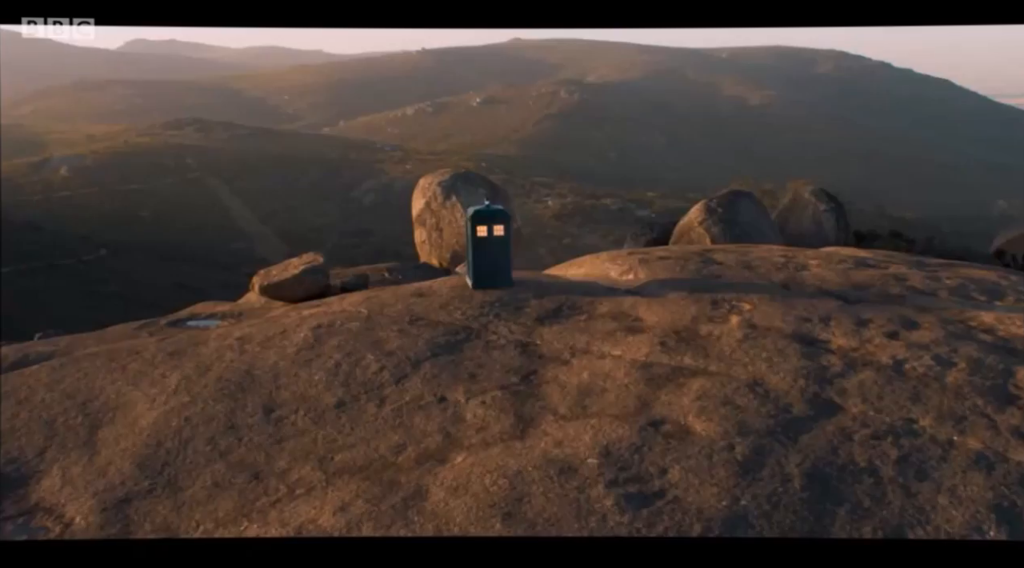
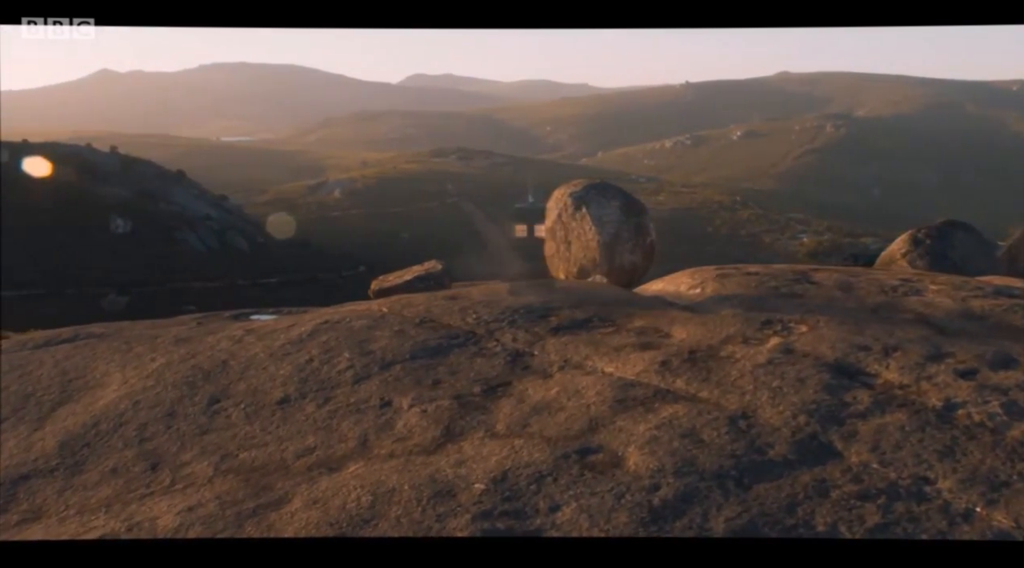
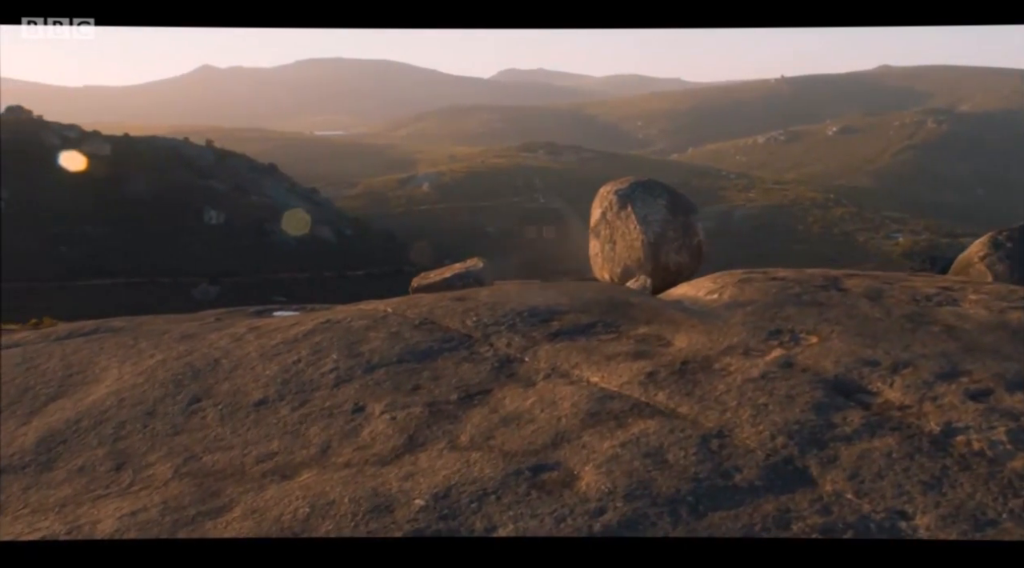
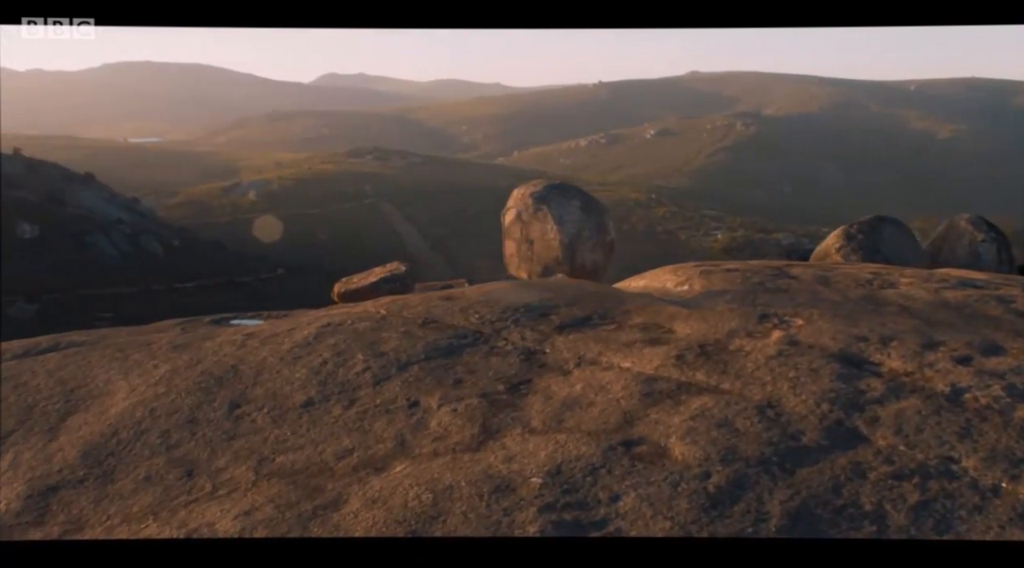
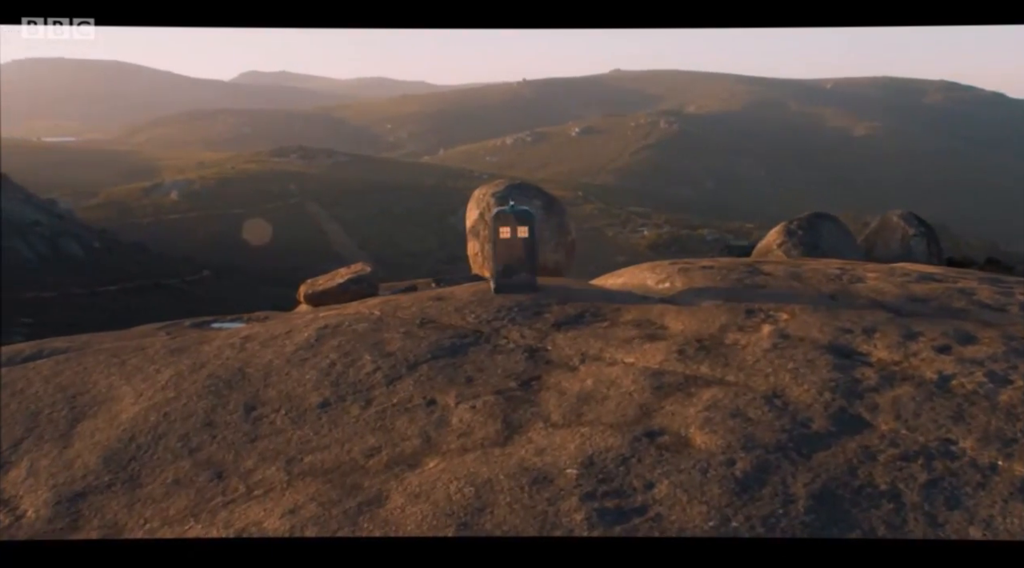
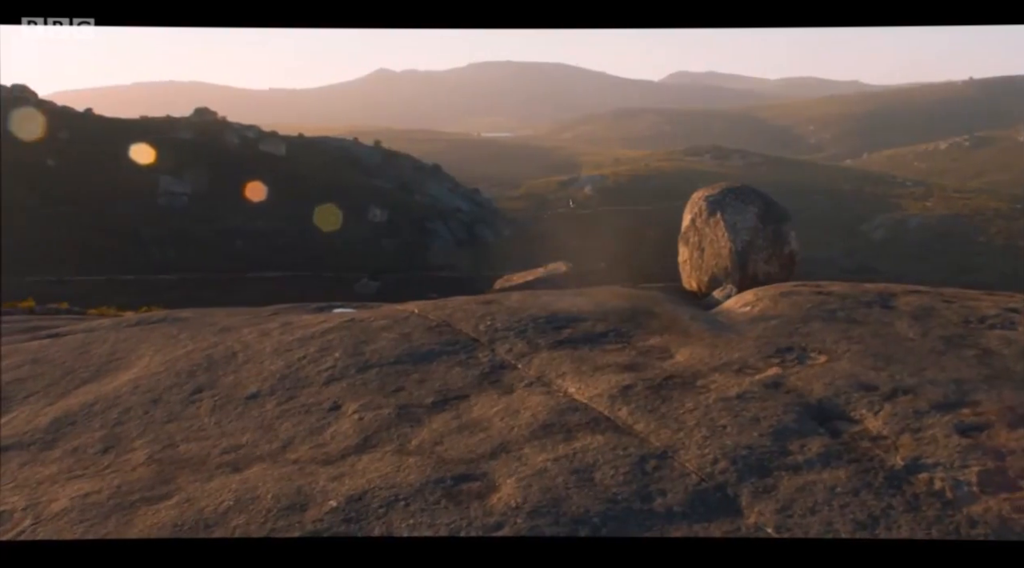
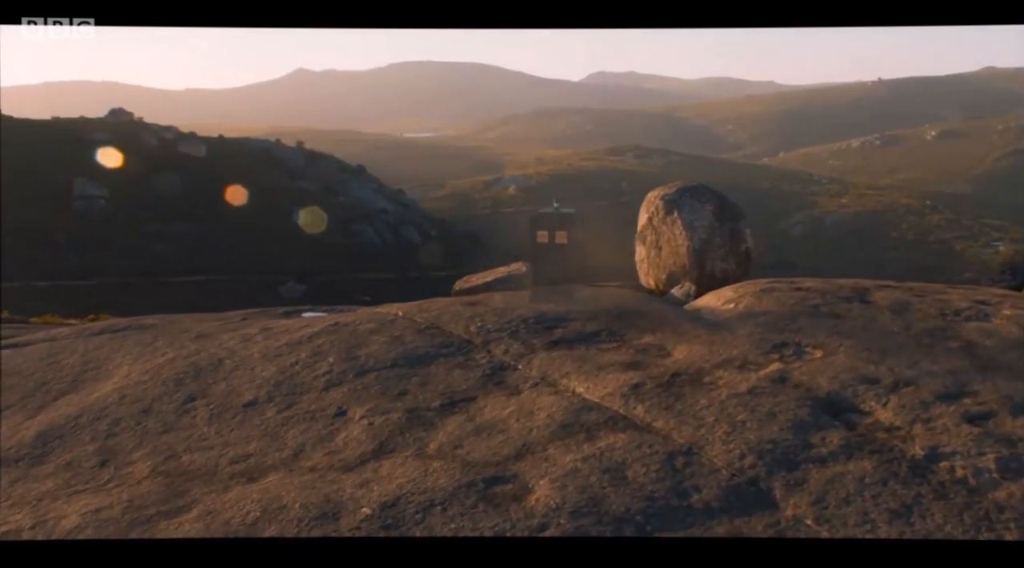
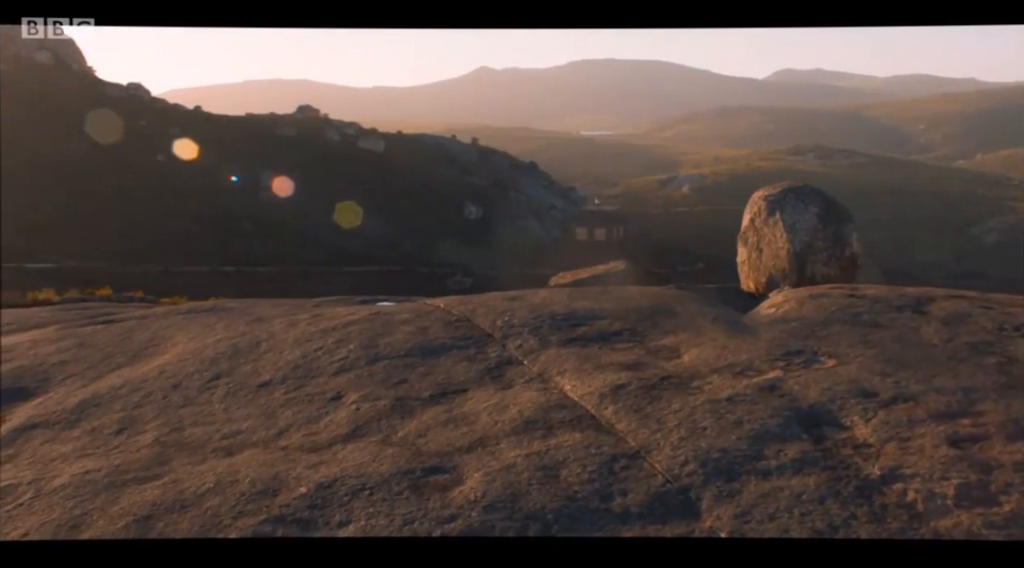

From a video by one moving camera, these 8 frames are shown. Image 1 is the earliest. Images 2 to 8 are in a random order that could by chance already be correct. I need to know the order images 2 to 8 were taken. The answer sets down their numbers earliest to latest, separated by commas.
5, 4, 2, 3, 7, 6, 8
